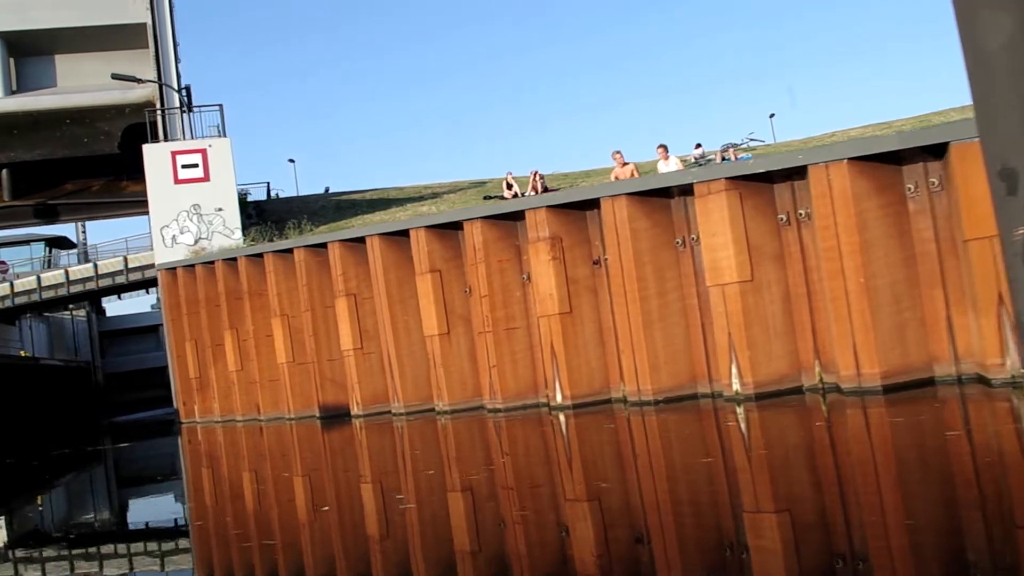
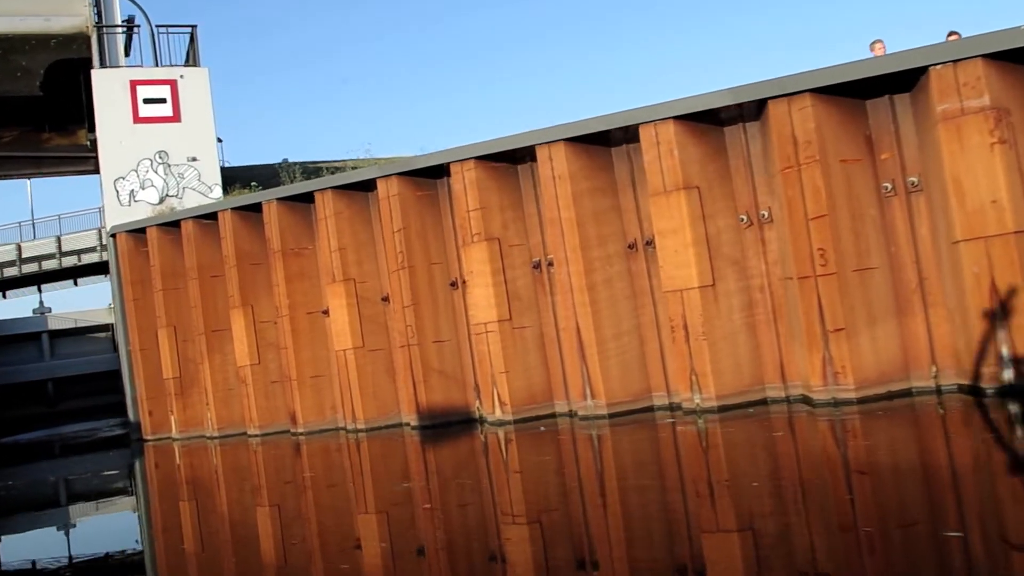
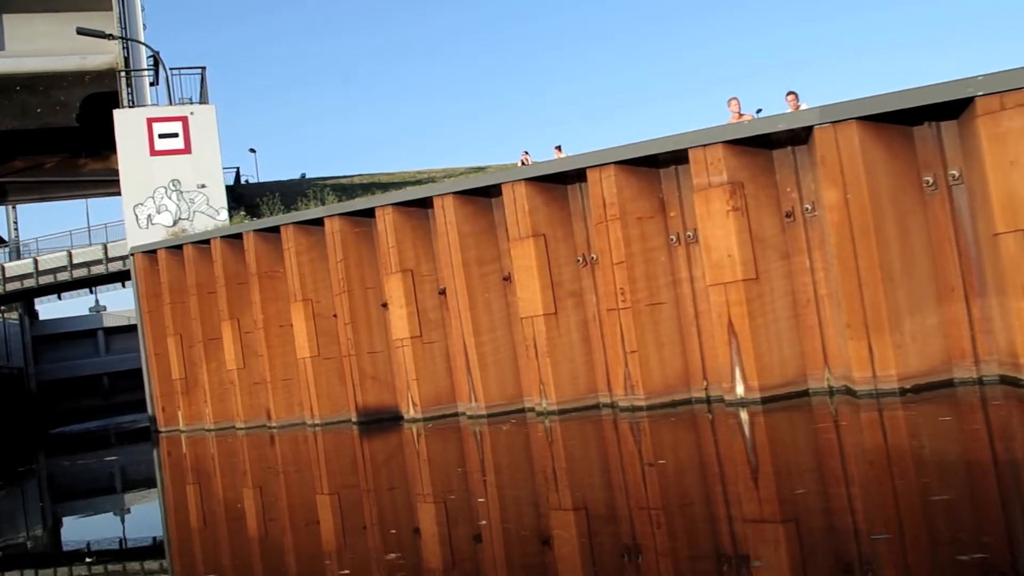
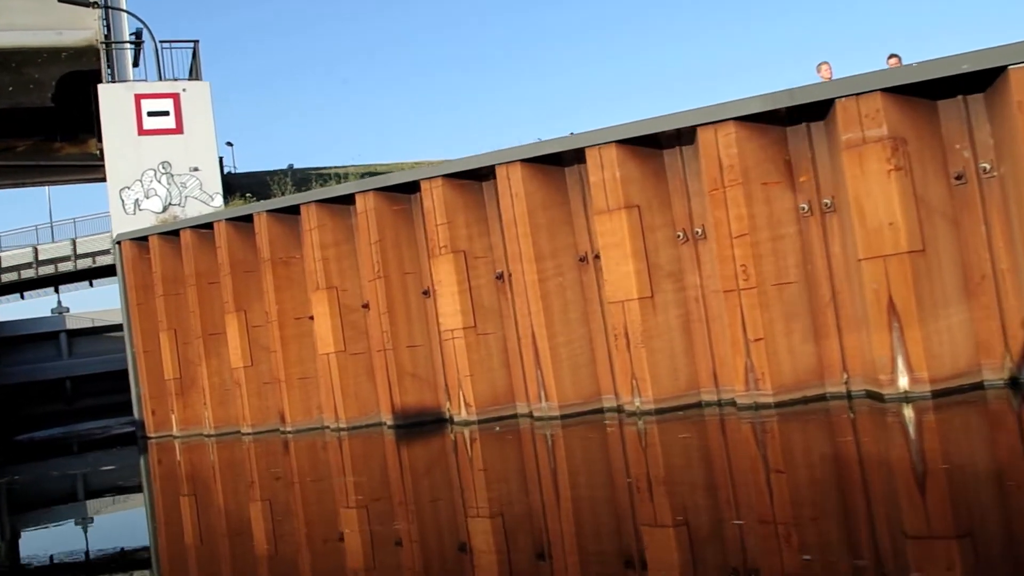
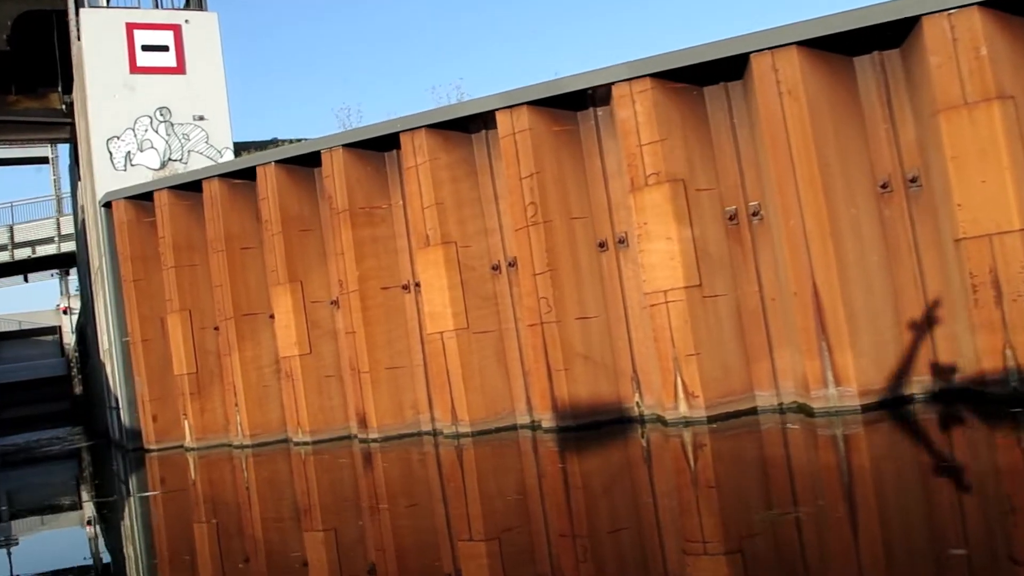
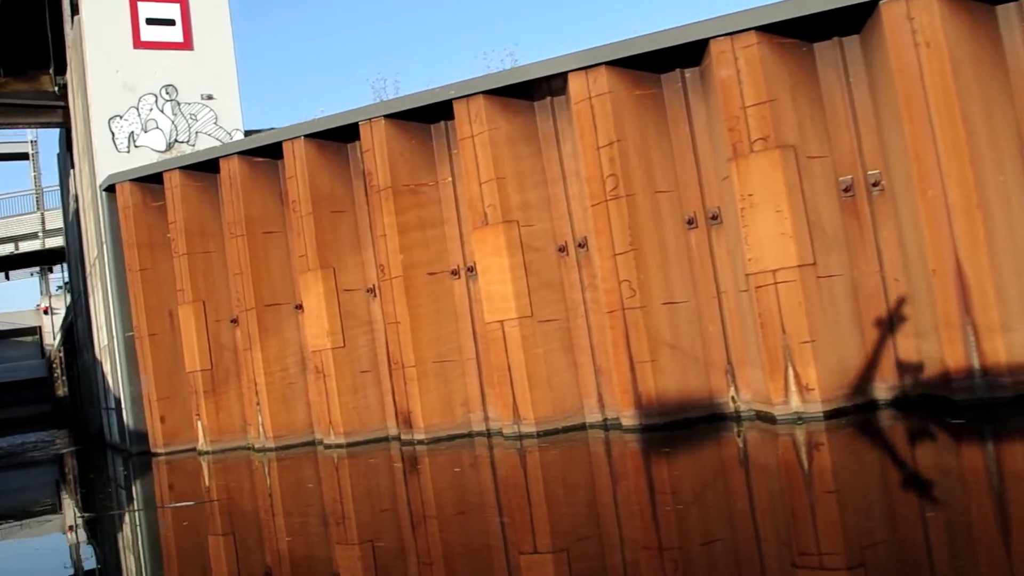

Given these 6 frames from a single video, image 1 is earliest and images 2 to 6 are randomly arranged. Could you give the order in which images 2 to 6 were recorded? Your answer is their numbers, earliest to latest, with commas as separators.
3, 4, 2, 5, 6
